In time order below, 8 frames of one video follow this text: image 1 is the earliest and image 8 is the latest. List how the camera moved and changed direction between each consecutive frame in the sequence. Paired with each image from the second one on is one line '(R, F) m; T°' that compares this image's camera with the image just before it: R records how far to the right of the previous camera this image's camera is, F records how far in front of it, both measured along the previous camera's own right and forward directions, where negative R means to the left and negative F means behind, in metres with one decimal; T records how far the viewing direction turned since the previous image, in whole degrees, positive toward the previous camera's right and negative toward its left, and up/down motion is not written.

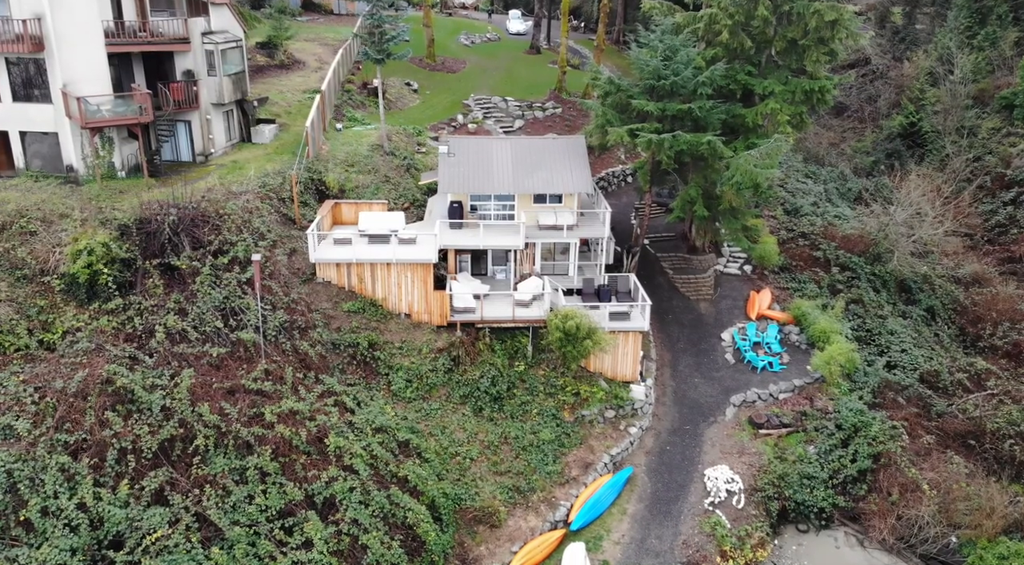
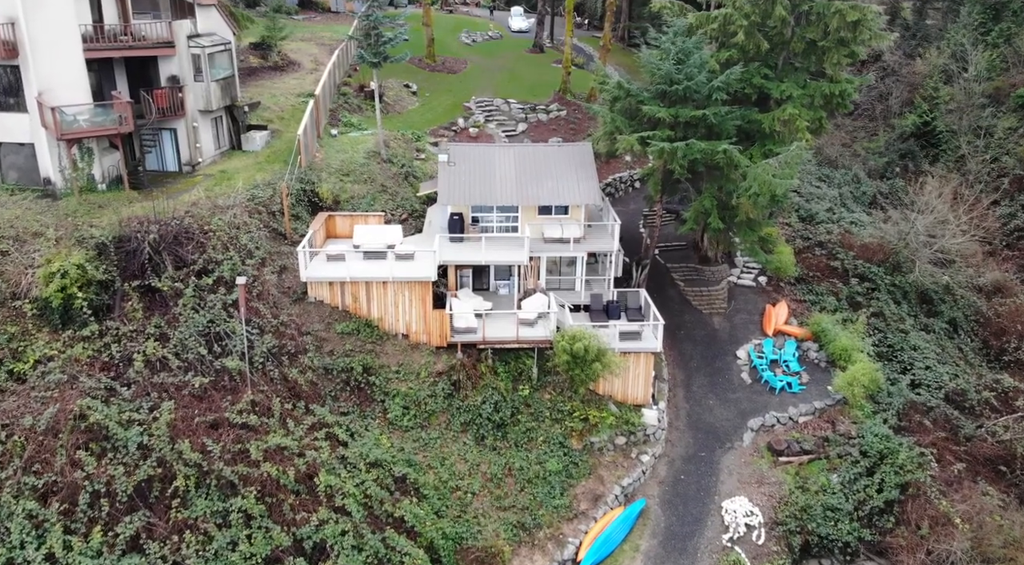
(-0.1, +1.4) m; 0°
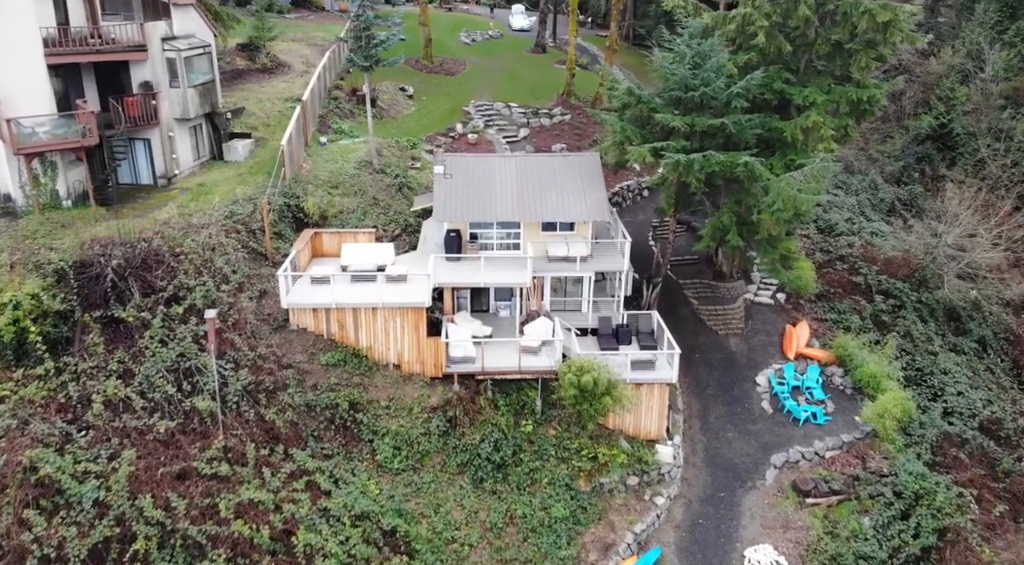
(0.0, +1.9) m; 0°
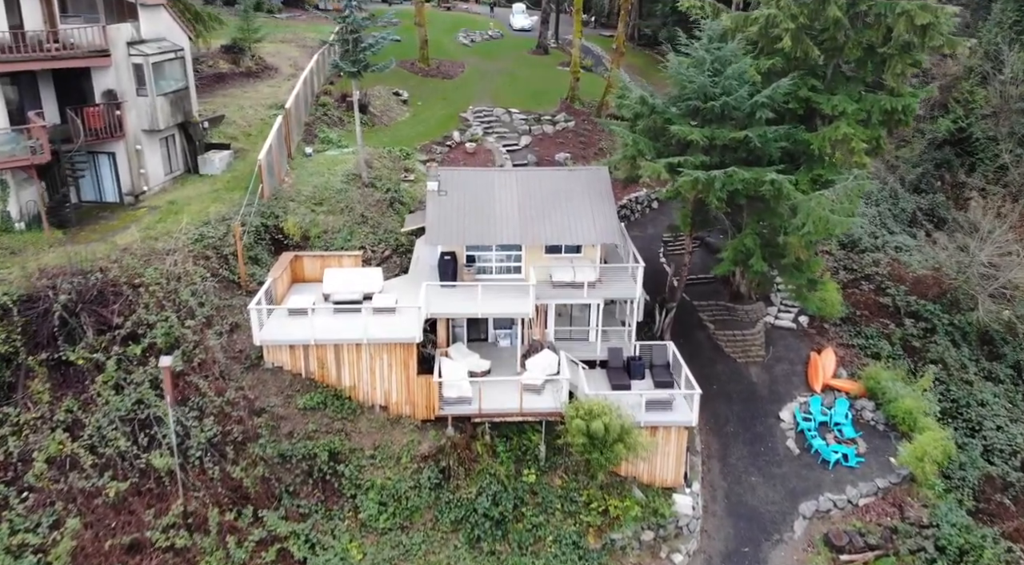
(0.0, +2.1) m; 0°
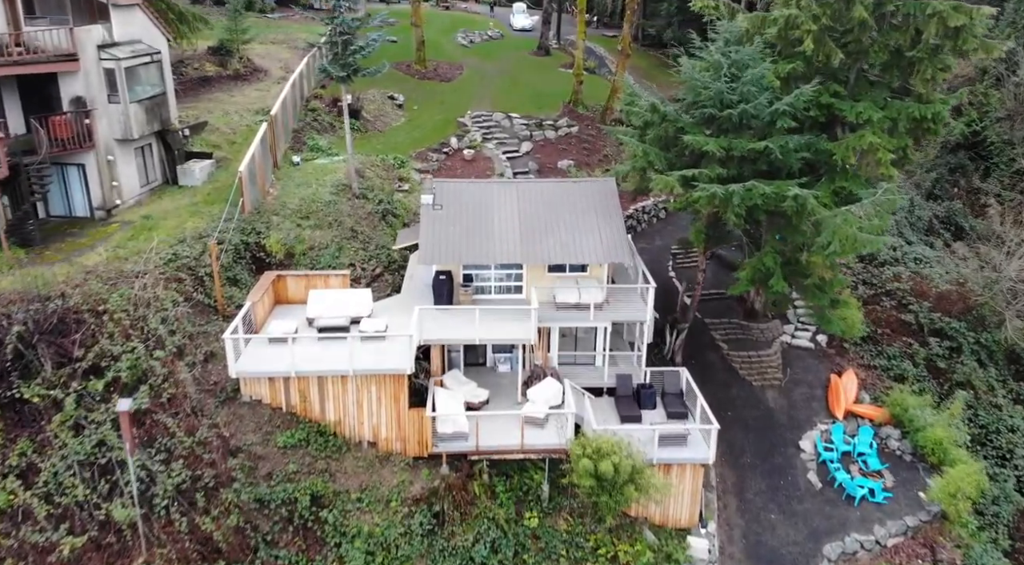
(0.0, +1.5) m; 0°
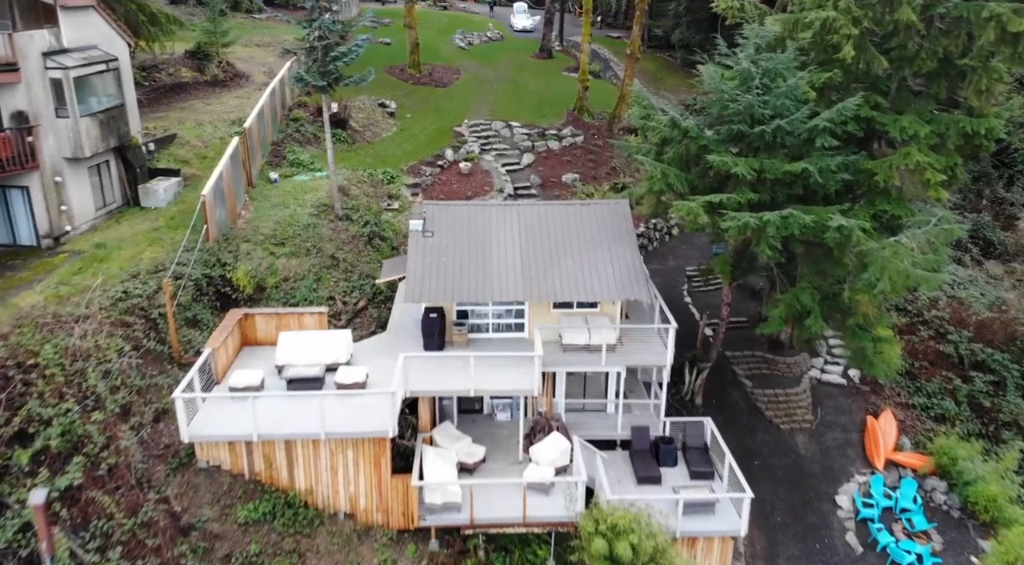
(0.0, +2.3) m; 0°
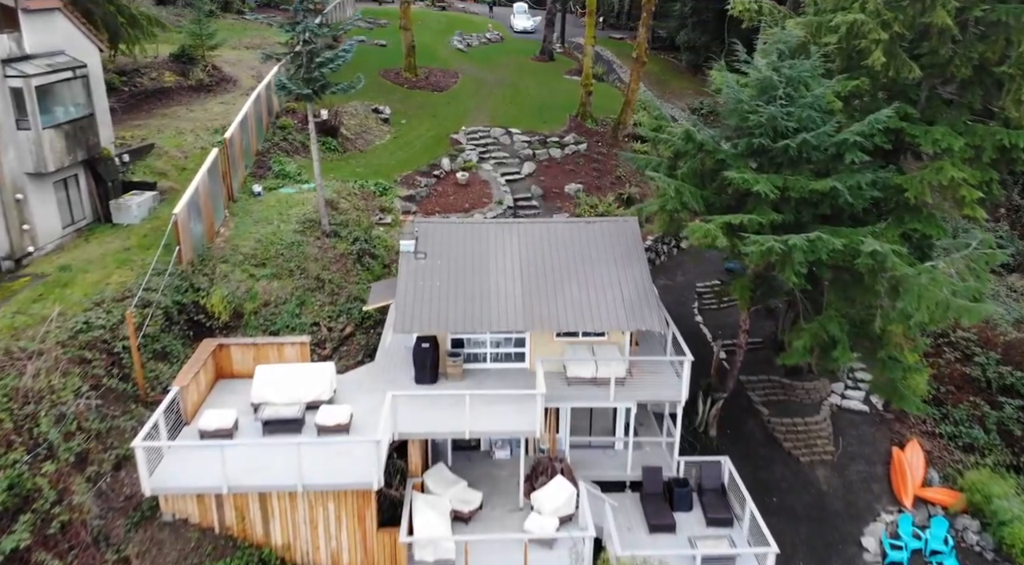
(0.0, +1.4) m; 0°
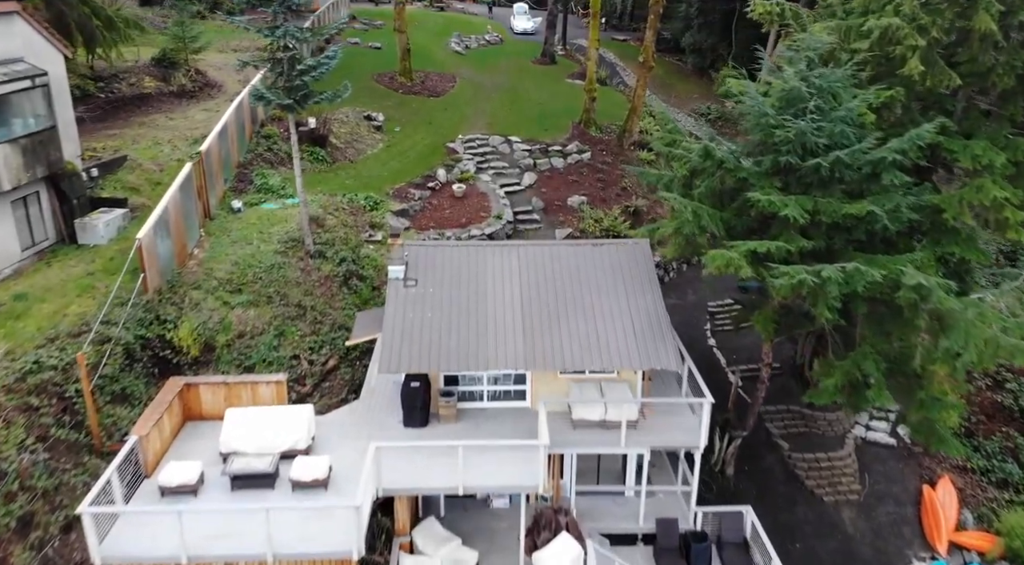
(0.0, +1.5) m; 0°
